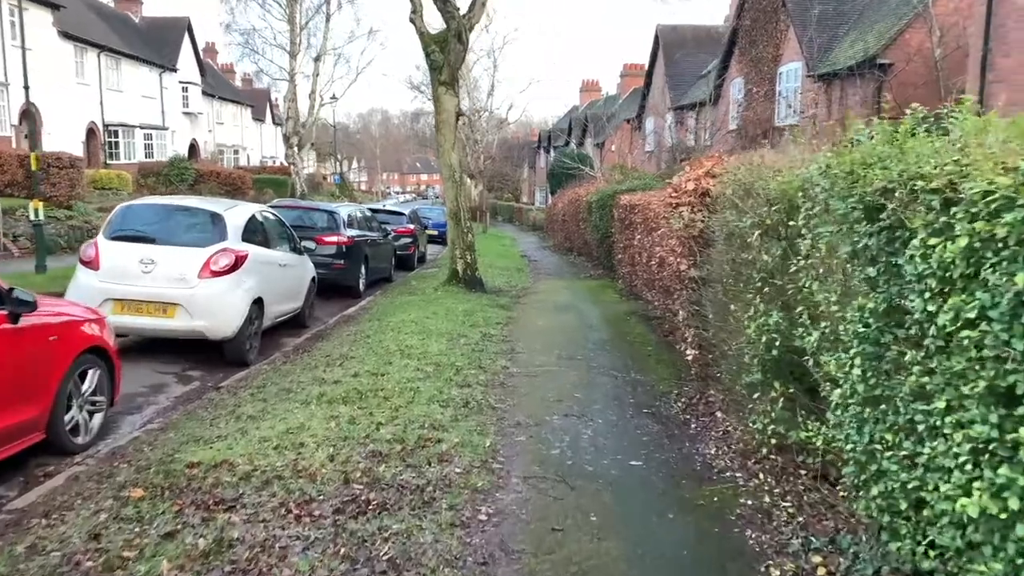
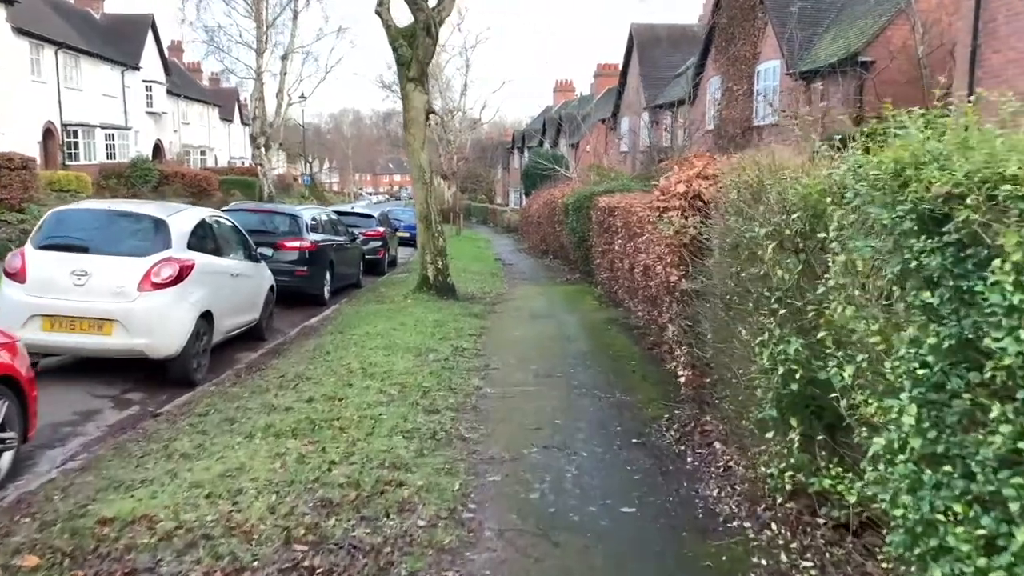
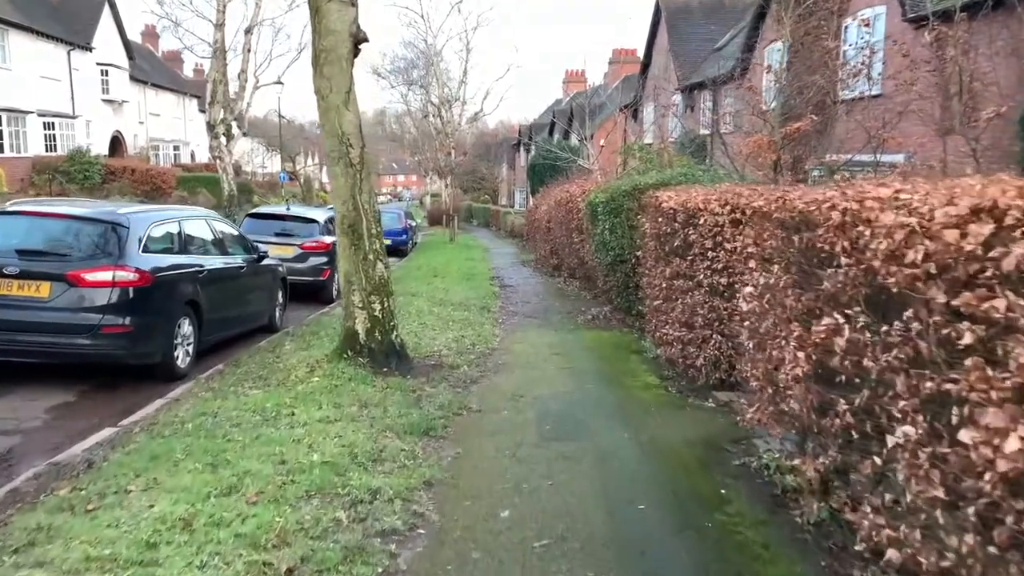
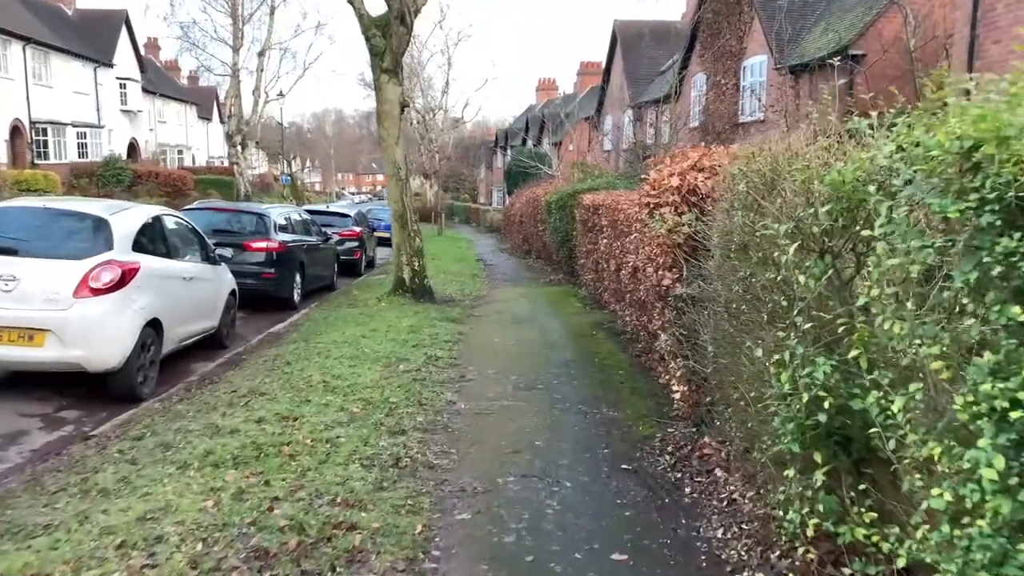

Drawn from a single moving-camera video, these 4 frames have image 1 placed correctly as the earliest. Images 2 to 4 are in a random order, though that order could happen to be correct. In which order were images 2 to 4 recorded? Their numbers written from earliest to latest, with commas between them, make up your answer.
2, 4, 3
